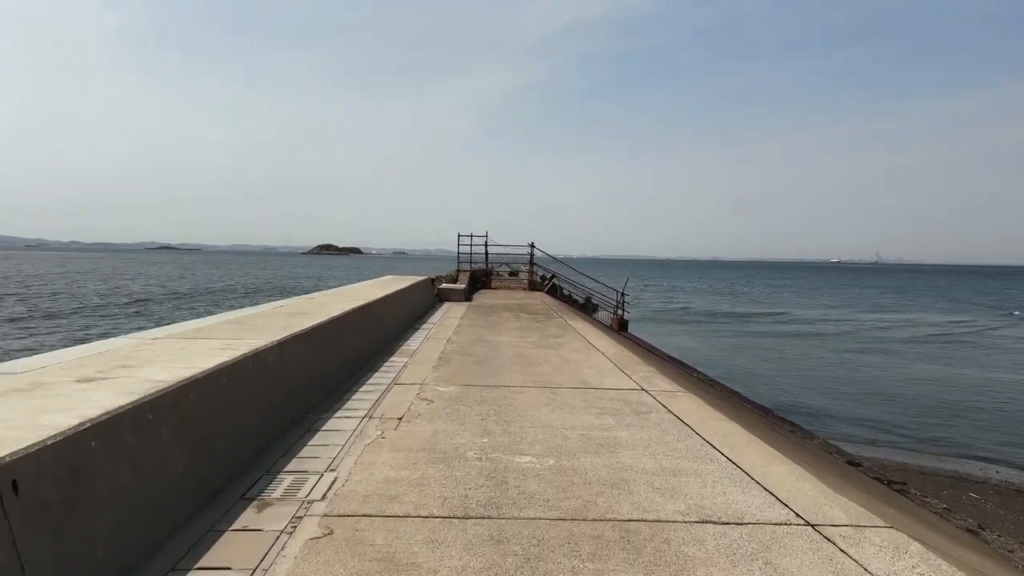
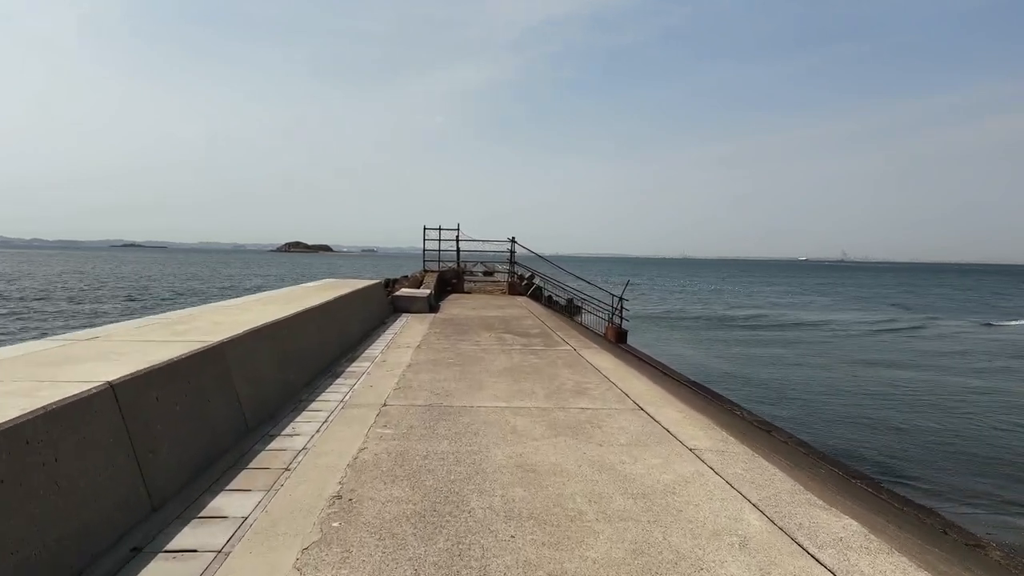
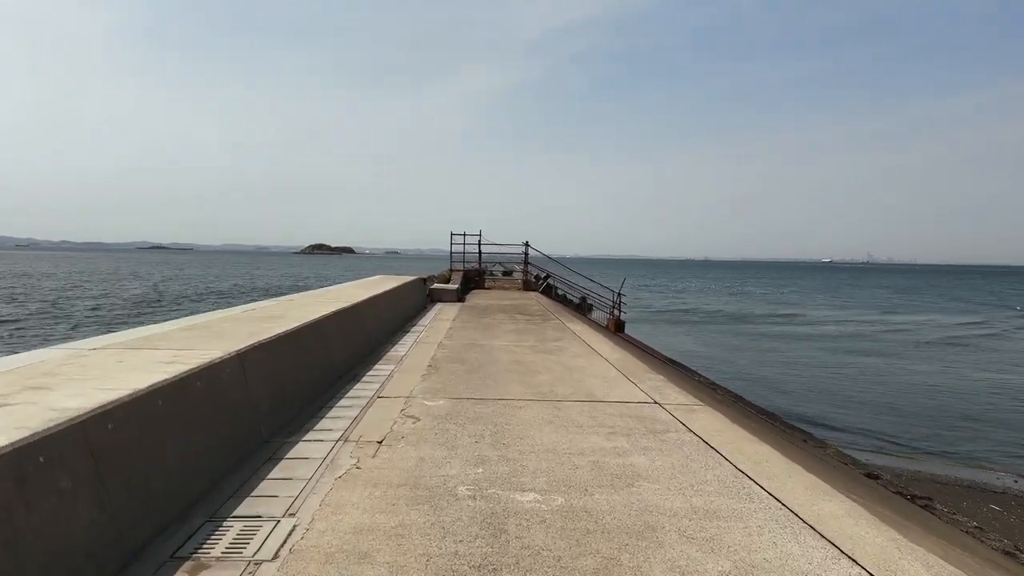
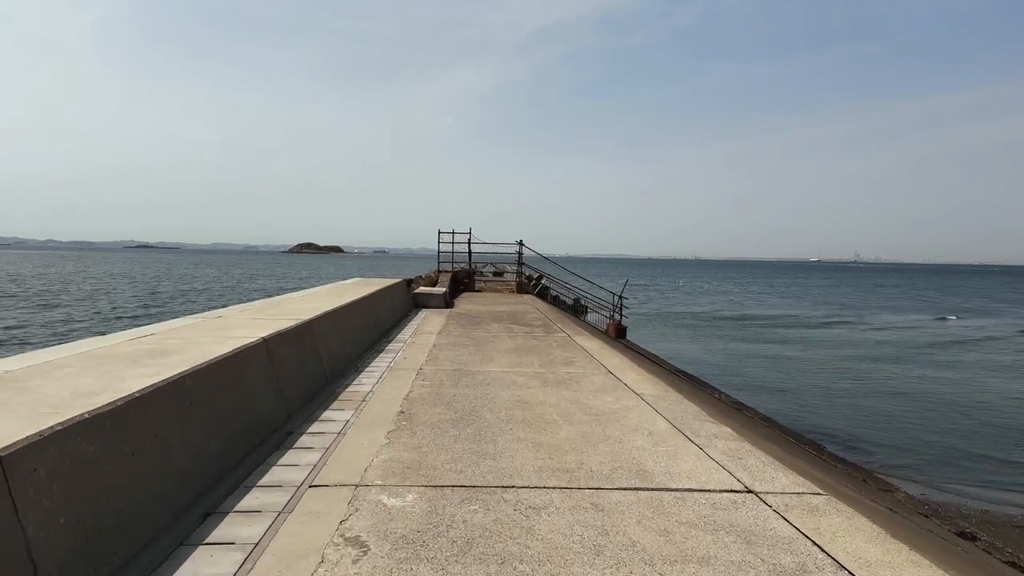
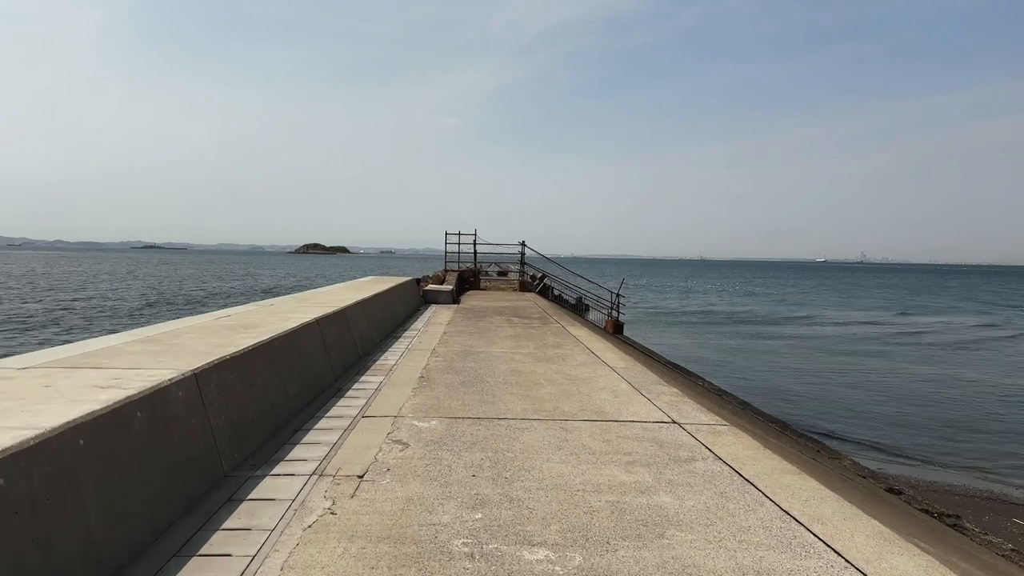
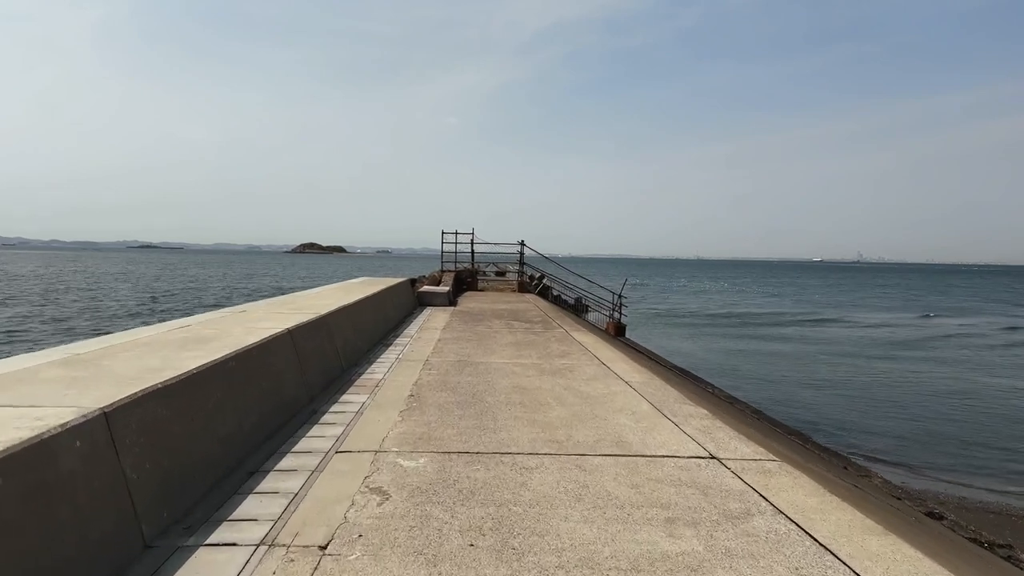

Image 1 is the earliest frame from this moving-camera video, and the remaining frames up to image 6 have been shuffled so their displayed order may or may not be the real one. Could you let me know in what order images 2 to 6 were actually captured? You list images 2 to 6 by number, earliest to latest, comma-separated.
3, 5, 6, 4, 2
